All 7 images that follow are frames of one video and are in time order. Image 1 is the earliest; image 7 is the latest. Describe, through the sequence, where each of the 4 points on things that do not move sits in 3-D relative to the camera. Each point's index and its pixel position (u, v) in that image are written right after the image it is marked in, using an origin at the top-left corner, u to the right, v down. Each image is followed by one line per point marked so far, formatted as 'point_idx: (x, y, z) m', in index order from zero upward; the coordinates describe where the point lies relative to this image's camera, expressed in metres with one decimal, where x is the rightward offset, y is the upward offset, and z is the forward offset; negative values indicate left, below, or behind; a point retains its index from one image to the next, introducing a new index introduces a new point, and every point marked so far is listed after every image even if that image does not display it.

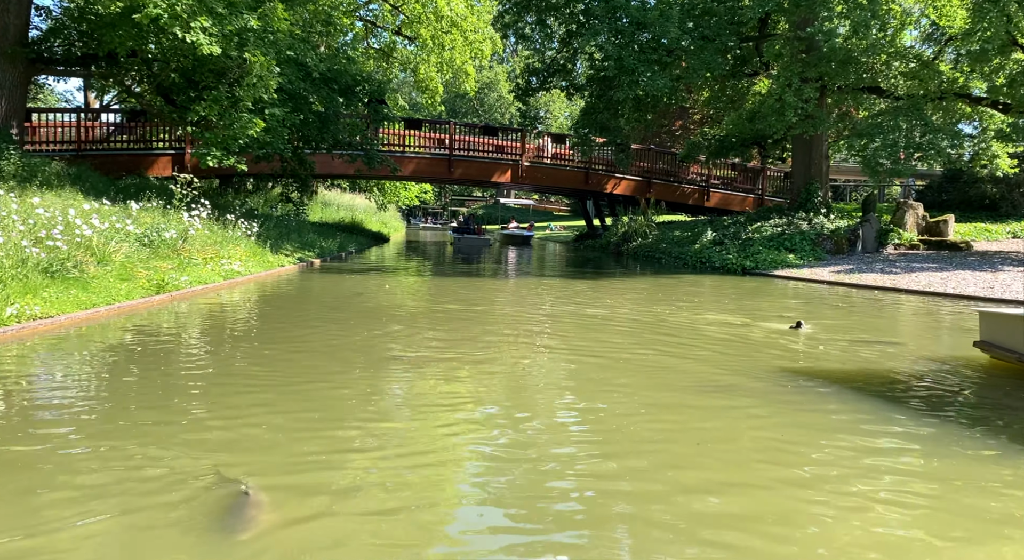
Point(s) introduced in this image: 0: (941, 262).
0: (+9.2, +0.4, +16.0) m
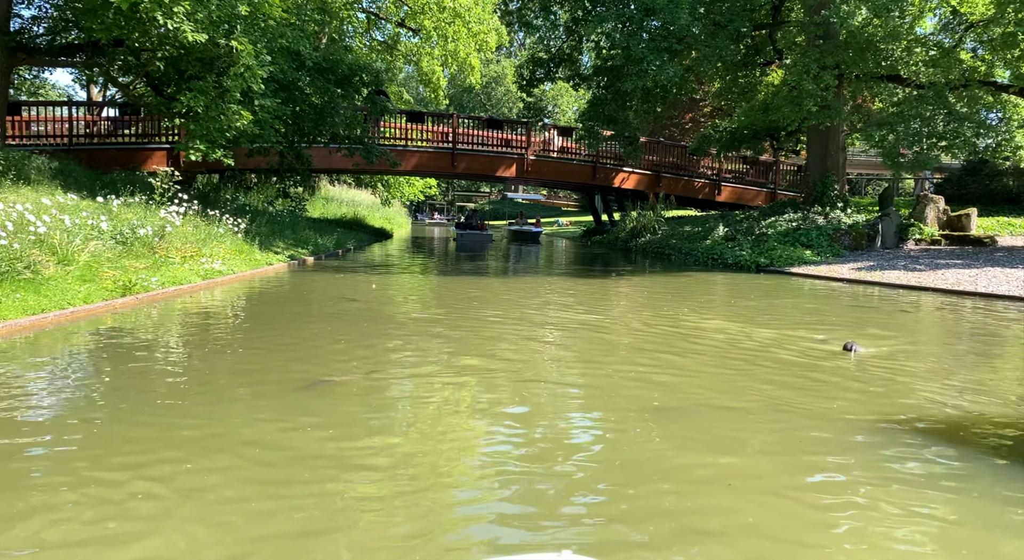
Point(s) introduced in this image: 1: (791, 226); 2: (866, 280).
0: (+9.2, +0.5, +15.2) m
1: (+7.2, +1.4, +19.3) m
2: (+6.6, 0.0, +14.0) m
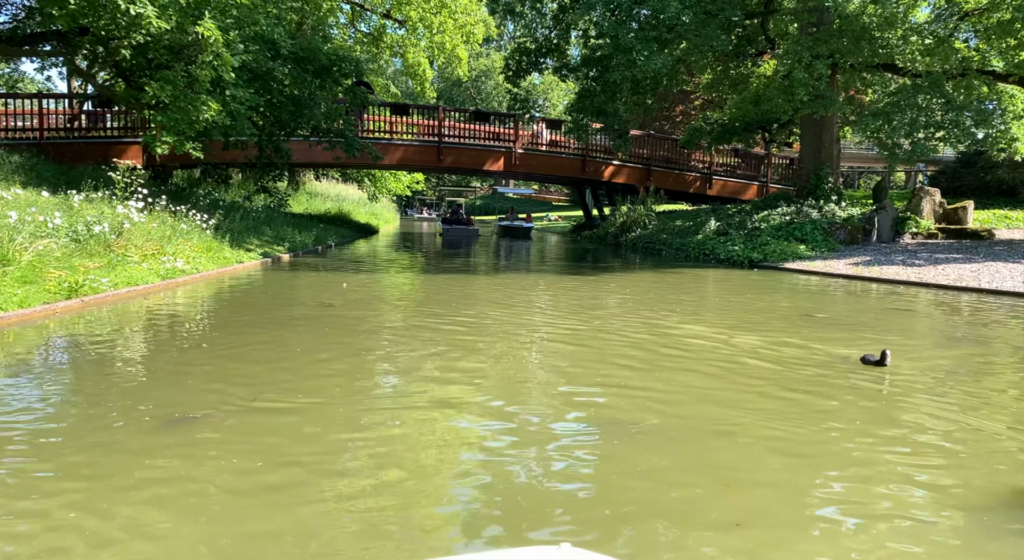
0: (+8.9, +0.6, +14.8) m
1: (+6.8, +1.5, +18.9) m
2: (+6.3, +0.1, +13.5) m
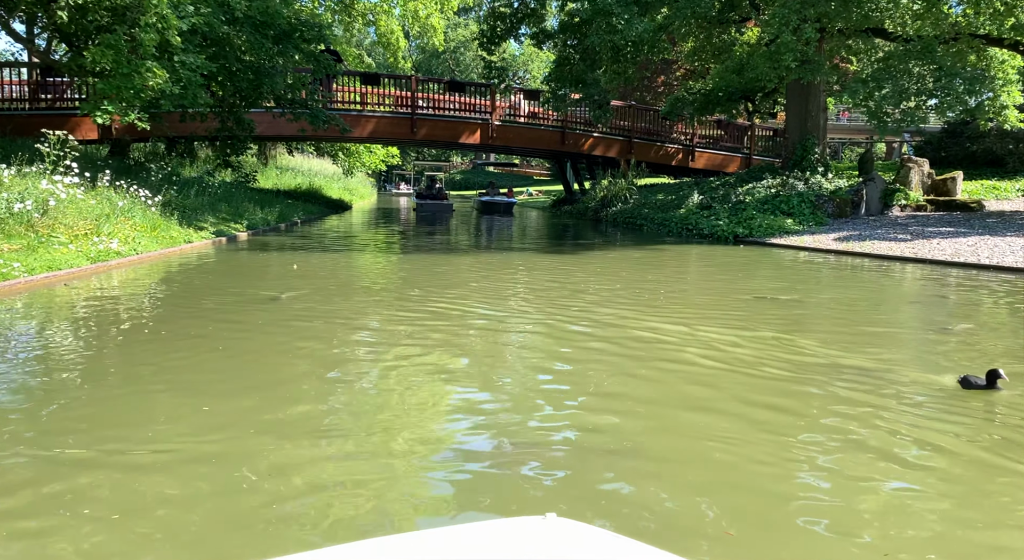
0: (+8.4, +1.0, +14.2) m
1: (+6.2, +2.1, +18.2) m
2: (+5.8, +0.5, +12.9) m
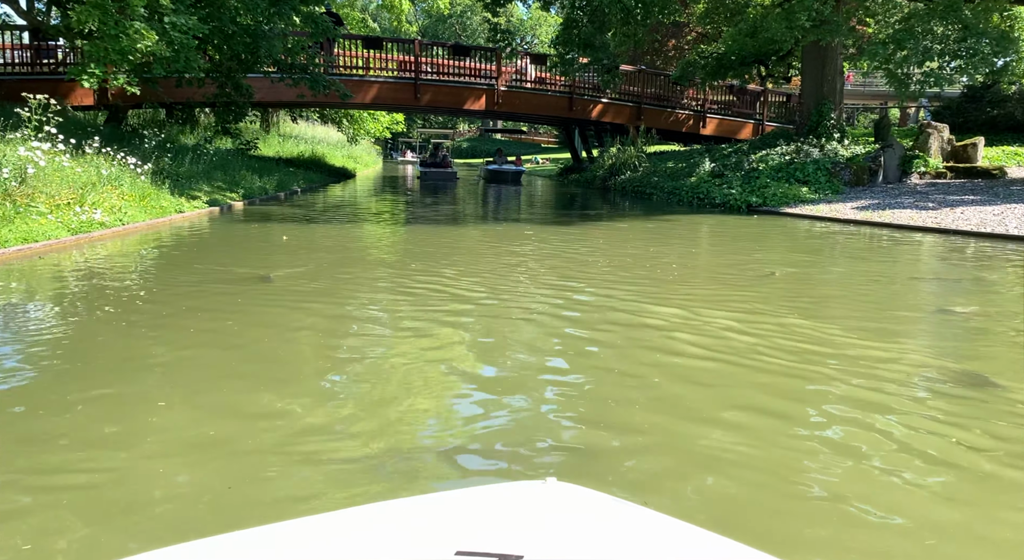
0: (+8.5, +1.6, +13.7) m
1: (+6.4, +2.8, +17.6) m
2: (+5.9, +1.0, +12.4) m
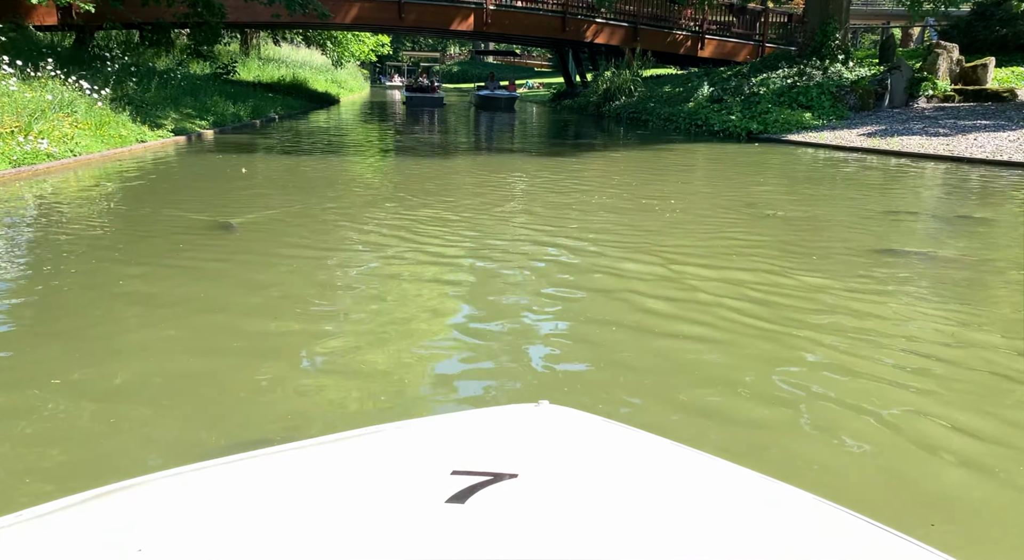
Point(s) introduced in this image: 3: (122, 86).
0: (+8.3, +2.8, +13.0) m
1: (+6.1, +4.4, +16.8) m
2: (+5.7, +2.1, +11.7) m
3: (-6.0, +3.0, +11.7) m
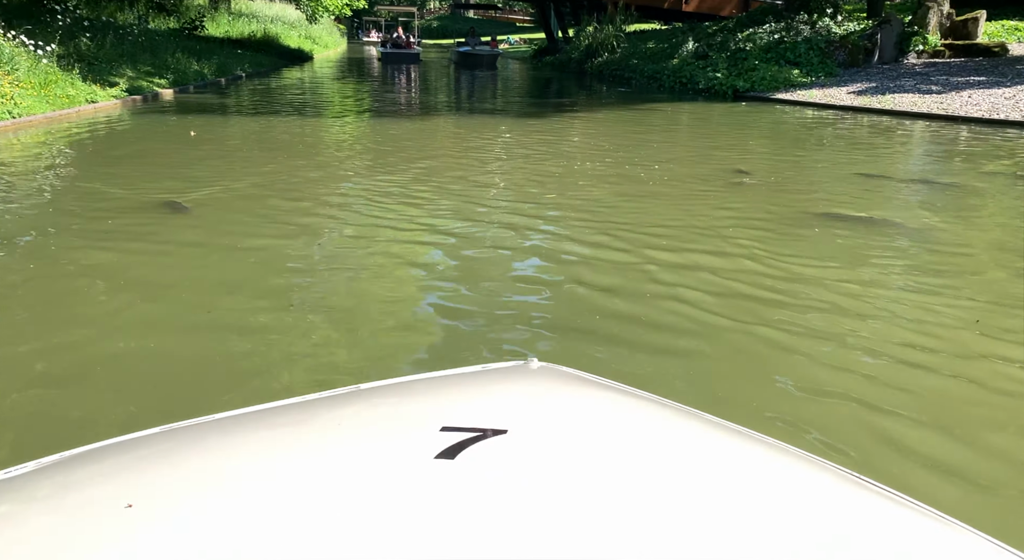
0: (+7.9, +3.4, +12.6) m
1: (+5.6, +5.2, +16.3) m
2: (+5.4, +2.6, +11.3) m
3: (-6.4, +3.5, +11.0) m
